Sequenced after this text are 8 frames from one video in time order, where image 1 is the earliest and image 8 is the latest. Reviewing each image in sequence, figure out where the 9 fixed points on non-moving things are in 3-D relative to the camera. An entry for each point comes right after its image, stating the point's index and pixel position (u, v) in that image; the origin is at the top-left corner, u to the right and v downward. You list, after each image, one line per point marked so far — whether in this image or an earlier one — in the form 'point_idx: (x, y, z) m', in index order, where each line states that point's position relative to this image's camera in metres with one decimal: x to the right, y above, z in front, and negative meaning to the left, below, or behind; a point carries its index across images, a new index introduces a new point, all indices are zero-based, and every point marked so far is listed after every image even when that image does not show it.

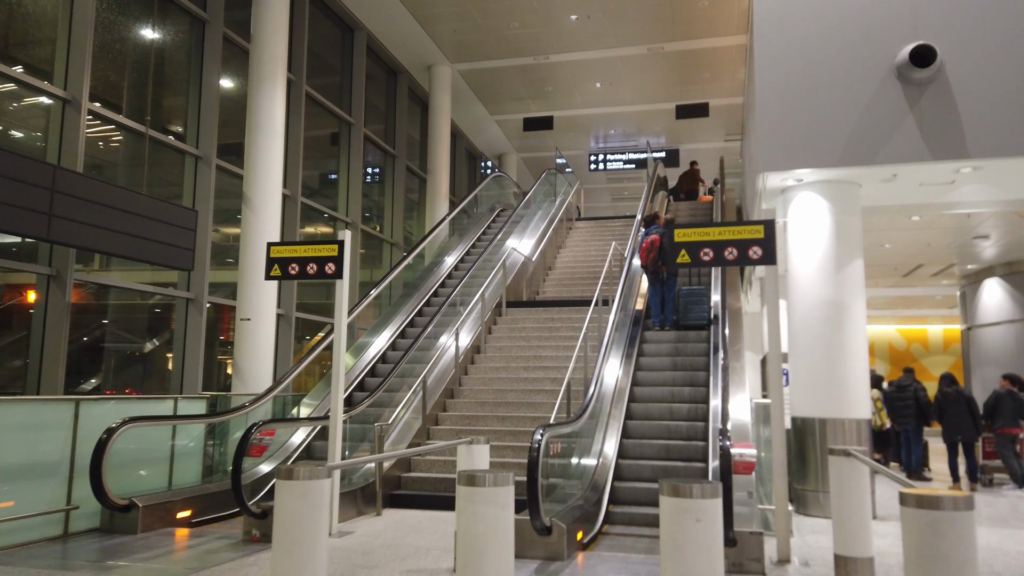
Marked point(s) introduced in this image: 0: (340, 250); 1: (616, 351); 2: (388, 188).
0: (-1.3, +0.3, +5.7) m
1: (+1.1, -0.7, +8.4) m
2: (-2.3, +1.8, +14.0) m
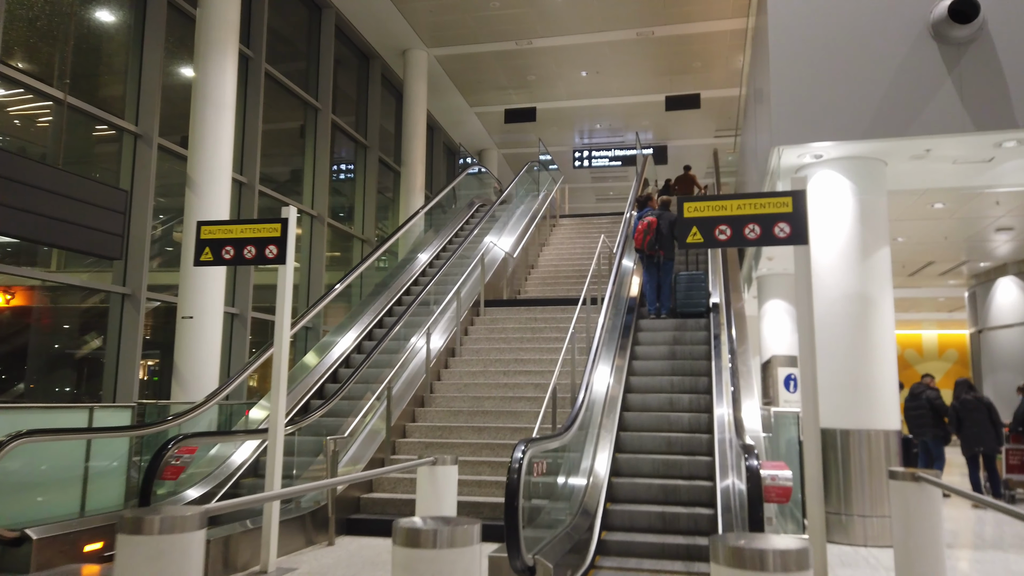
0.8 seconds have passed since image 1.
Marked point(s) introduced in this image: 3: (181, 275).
0: (-1.4, +0.4, +4.8) m
1: (+0.9, -0.6, +7.5) m
2: (-2.6, +1.8, +13.0) m
3: (-3.1, +0.1, +7.3) m
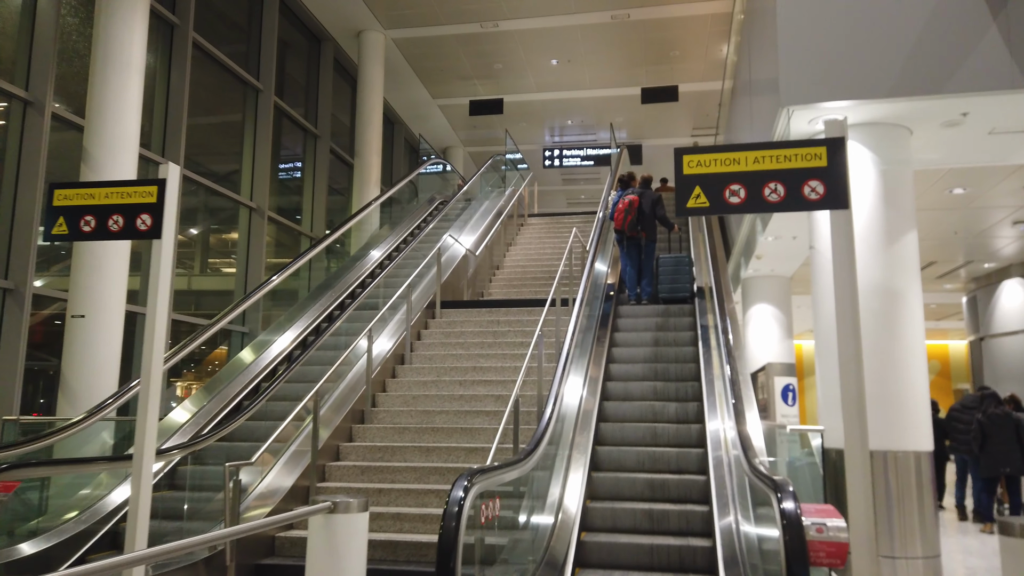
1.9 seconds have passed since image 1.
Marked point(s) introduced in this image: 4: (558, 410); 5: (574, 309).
0: (-1.7, +0.4, +3.7) m
1: (+0.6, -0.6, +6.4) m
2: (-3.2, +1.8, +11.9) m
3: (-3.5, +0.2, +6.1) m
4: (+0.3, -0.8, +5.0) m
5: (+0.5, 0.0, +6.6) m
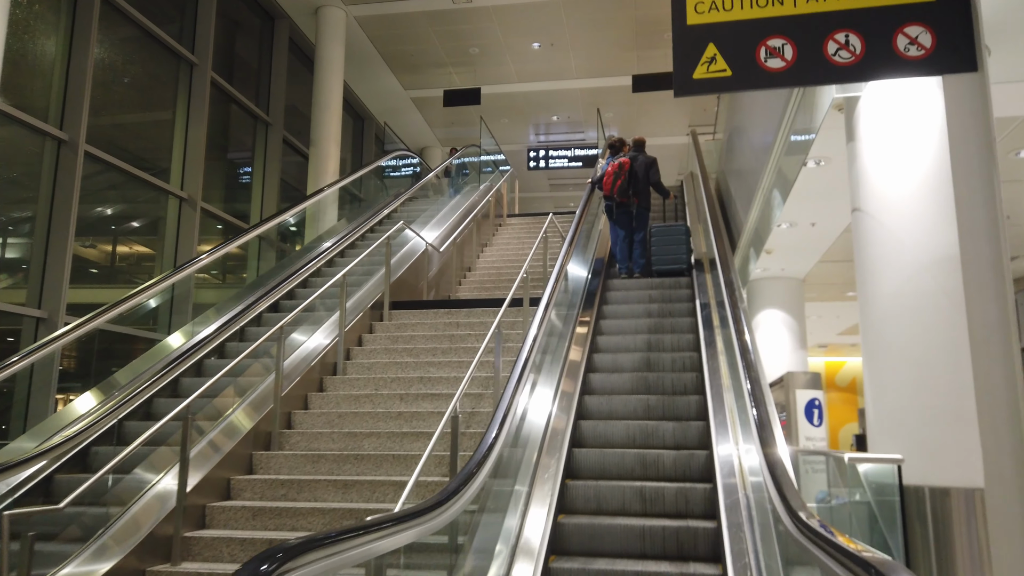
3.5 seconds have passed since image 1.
0: (-2.0, +0.6, +2.3) m
1: (+0.3, -0.5, +5.1) m
2: (-3.5, +1.7, +10.6) m
3: (-3.8, +0.3, +4.7) m
4: (0.0, -0.7, +3.6) m
5: (+0.2, +0.1, +5.2) m
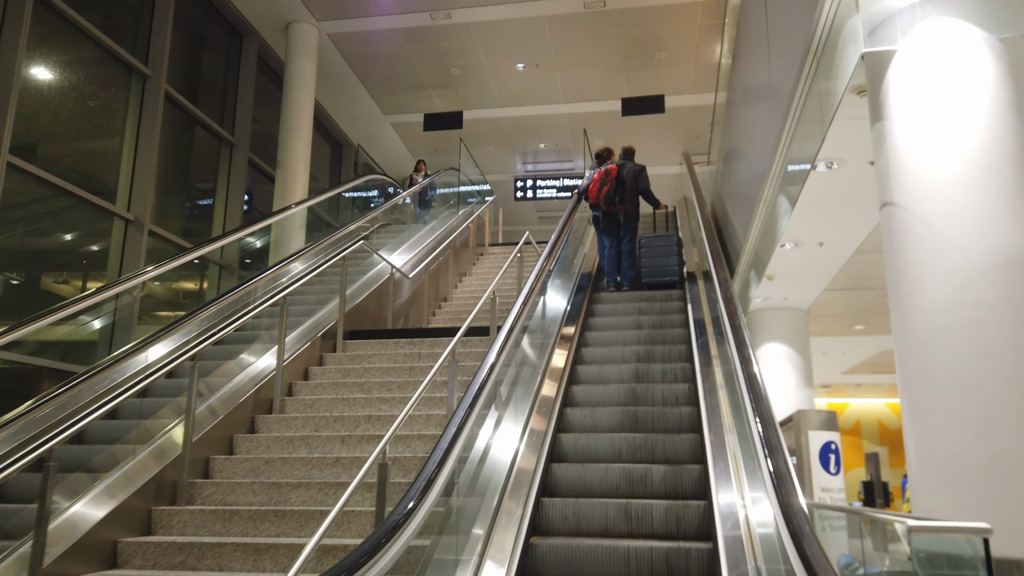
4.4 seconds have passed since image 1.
0: (-2.2, +0.6, +1.6) m
1: (0.0, -0.7, +4.3) m
2: (-3.8, +1.3, +9.9) m
3: (-4.0, +0.2, +3.9) m
4: (-0.2, -0.7, +2.8) m
5: (0.0, -0.1, +4.5) m
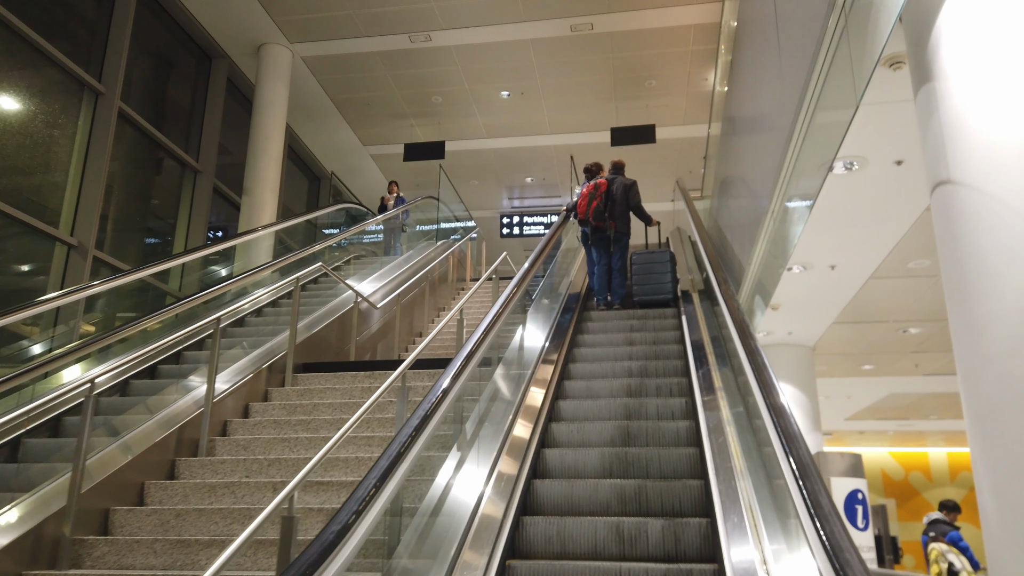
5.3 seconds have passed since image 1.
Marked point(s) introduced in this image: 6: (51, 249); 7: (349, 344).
0: (-2.3, +0.7, +0.9) m
1: (-0.1, -0.7, +3.5) m
2: (-4.0, +0.8, +9.2) m
3: (-4.1, +0.1, +3.2) m
4: (-0.4, -0.7, +2.1) m
5: (-0.1, -0.2, +3.8) m
6: (-4.2, +0.4, +7.0) m
7: (-1.3, -0.5, +6.4) m
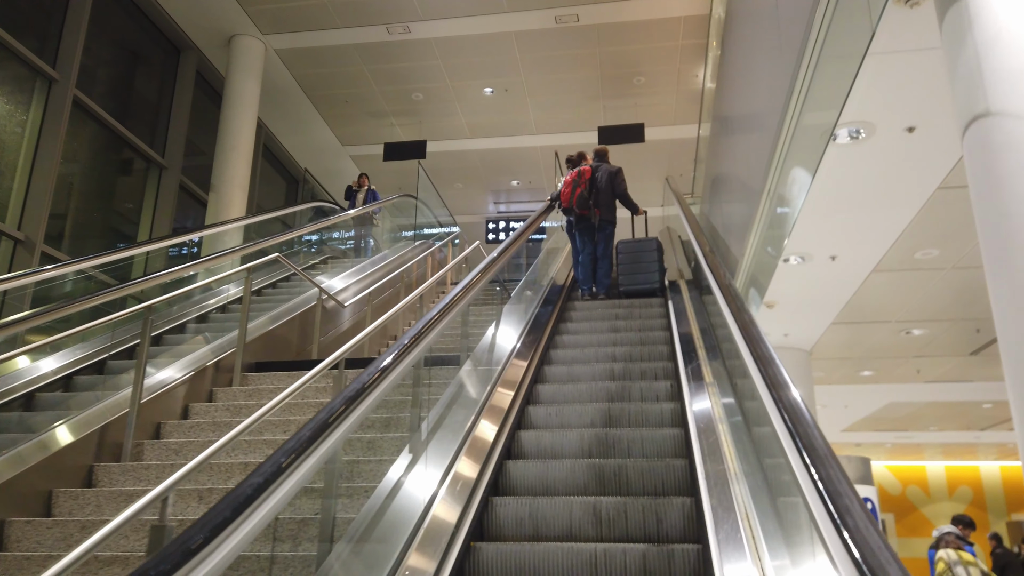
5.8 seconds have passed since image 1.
0: (-2.4, +0.9, +0.5) m
1: (-0.3, -0.6, +3.1) m
2: (-4.2, +0.8, +8.8) m
3: (-4.3, +0.2, +2.8) m
4: (-0.5, -0.6, +1.7) m
5: (-0.3, -0.1, +3.3) m
6: (-4.4, +0.4, +6.6) m
7: (-1.5, -0.5, +5.9) m
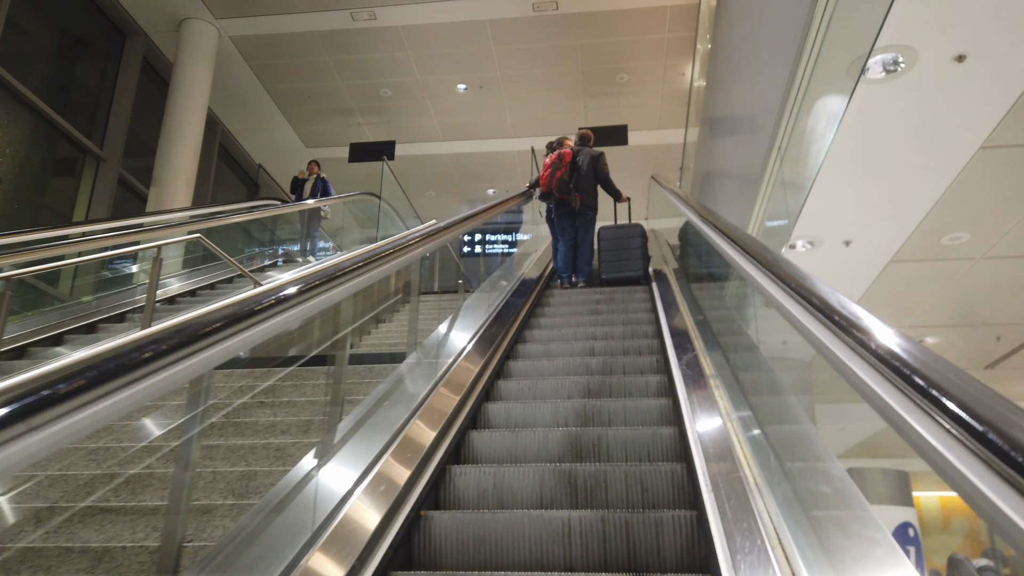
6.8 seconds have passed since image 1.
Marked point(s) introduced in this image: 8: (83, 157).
0: (-2.5, +1.2, -0.3) m
1: (-0.4, -0.5, +2.3) m
2: (-4.5, +0.8, +8.0) m
3: (-4.4, +0.4, +1.9) m
4: (-0.6, -0.4, +0.9) m
5: (-0.5, +0.1, +2.6) m
6: (-4.7, +0.4, +5.7) m
7: (-1.8, -0.4, +5.1) m
8: (-4.5, +1.4, +8.1) m
